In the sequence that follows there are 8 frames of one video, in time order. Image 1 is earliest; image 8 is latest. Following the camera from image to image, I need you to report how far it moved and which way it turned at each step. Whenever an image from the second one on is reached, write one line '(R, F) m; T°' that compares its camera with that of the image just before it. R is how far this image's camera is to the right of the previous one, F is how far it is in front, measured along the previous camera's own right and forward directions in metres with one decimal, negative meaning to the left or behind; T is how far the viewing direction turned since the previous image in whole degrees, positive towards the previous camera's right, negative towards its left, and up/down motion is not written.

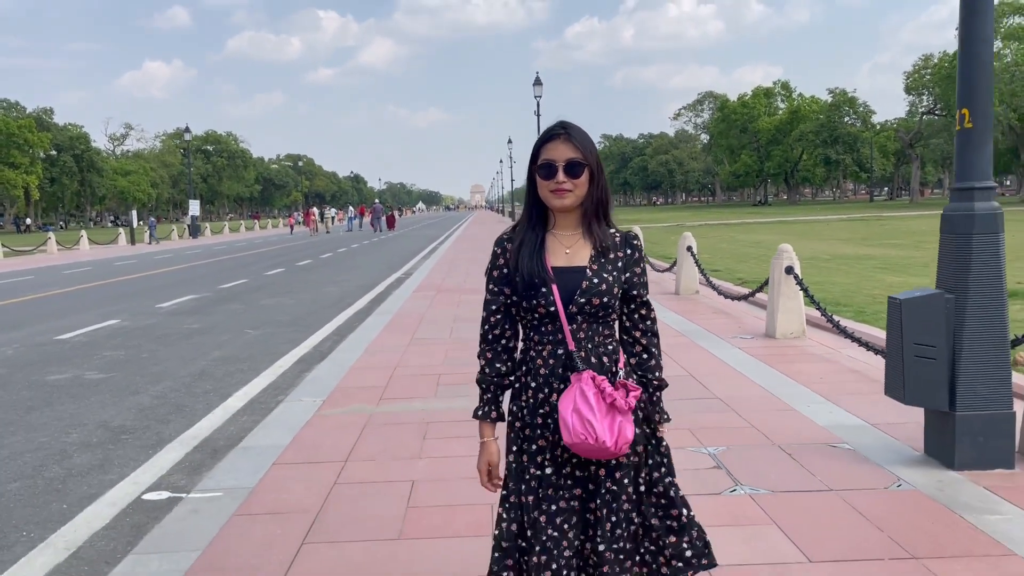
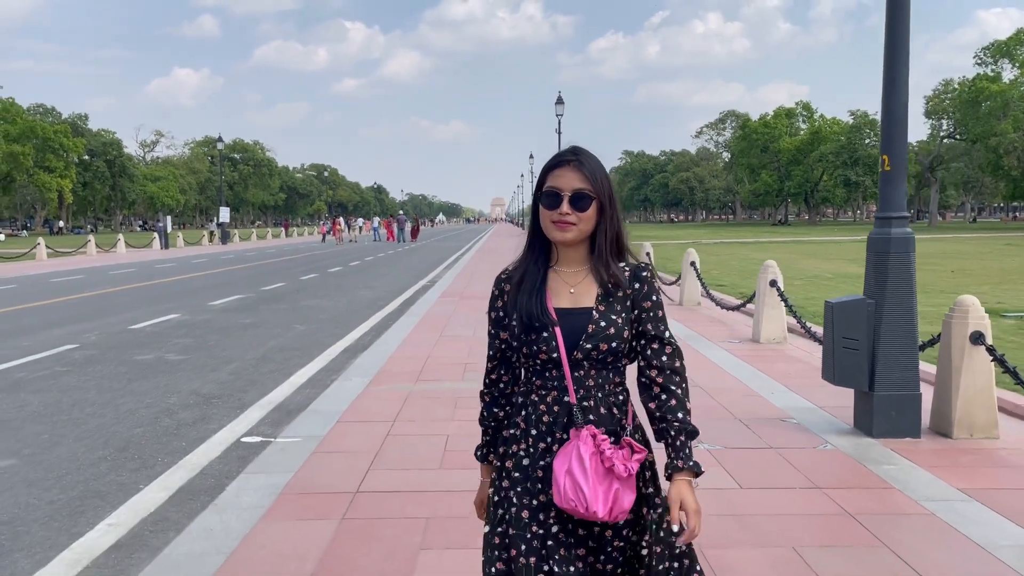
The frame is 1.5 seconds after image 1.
(0.0, -1.4) m; -1°
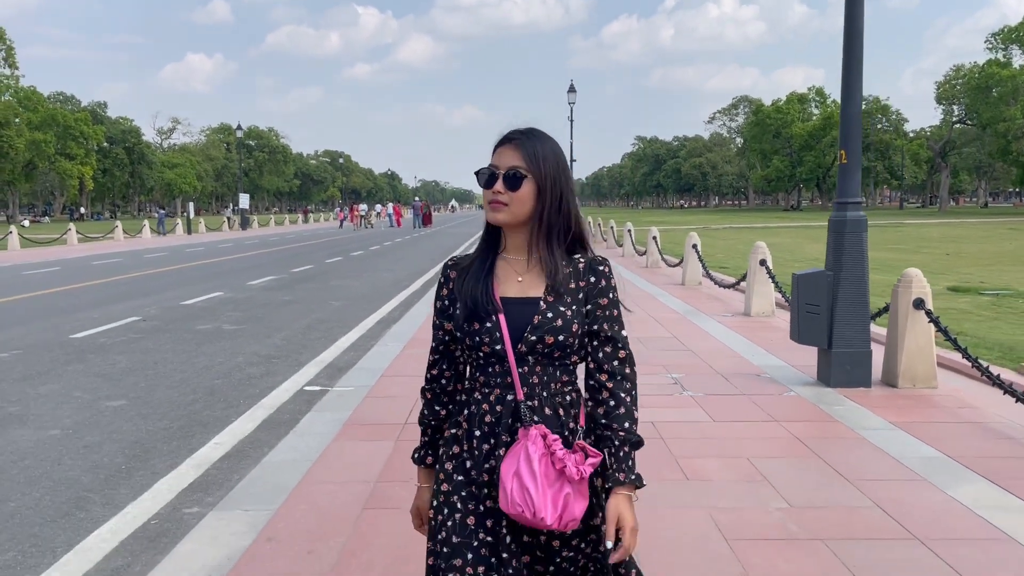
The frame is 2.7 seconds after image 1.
(0.0, -1.2) m; -1°
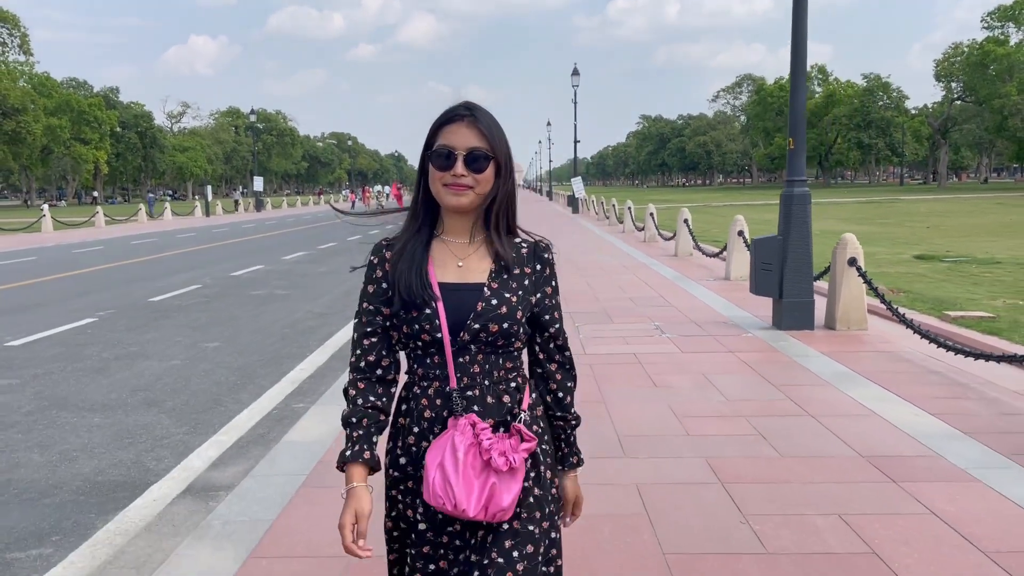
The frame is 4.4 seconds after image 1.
(-0.1, -1.7) m; 0°
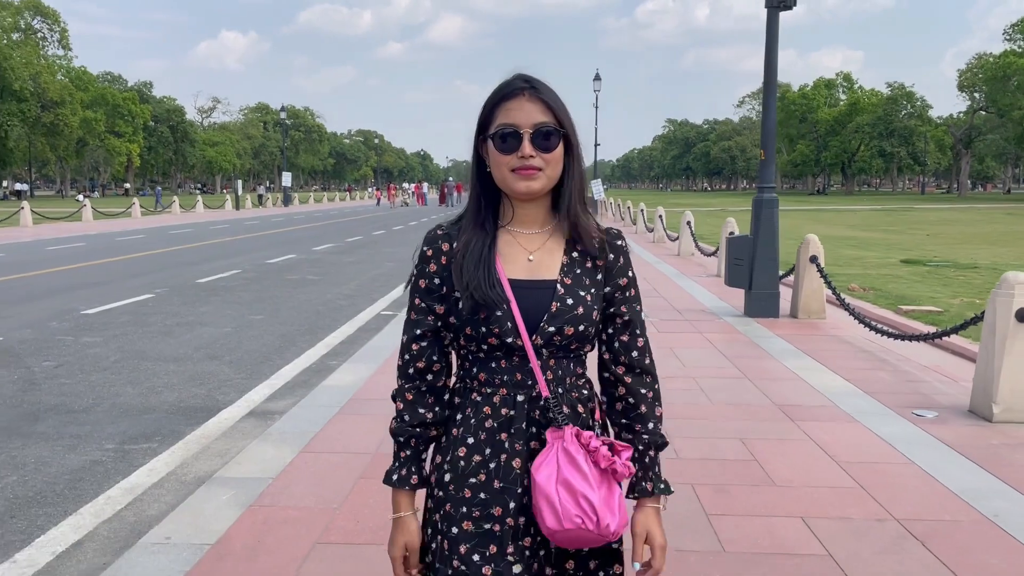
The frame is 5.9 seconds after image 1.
(+0.2, -1.3) m; -1°
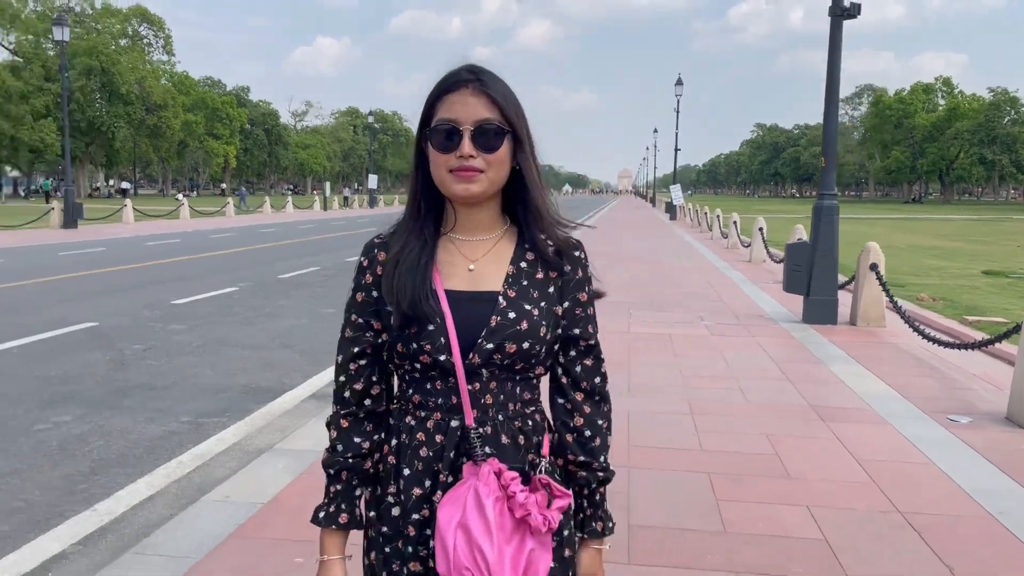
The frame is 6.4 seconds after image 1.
(+0.3, -0.3) m; -5°
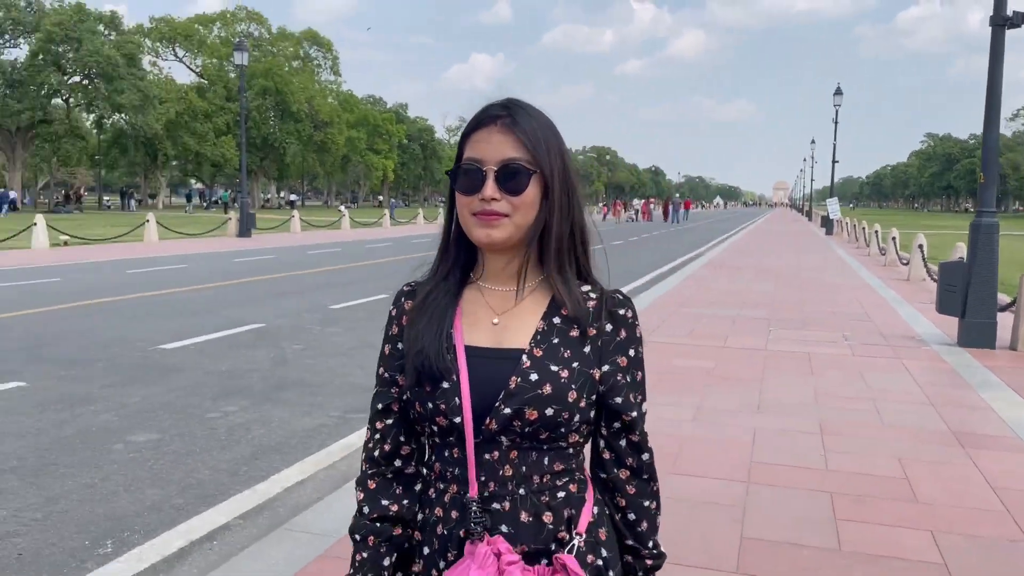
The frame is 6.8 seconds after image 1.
(+0.1, -0.2) m; -10°
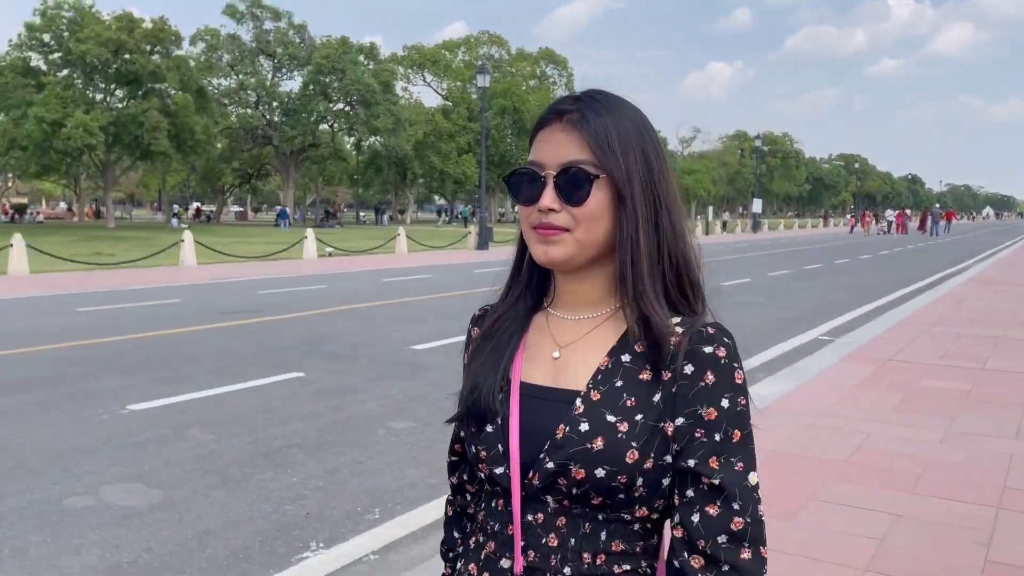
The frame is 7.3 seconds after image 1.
(0.0, -0.3) m; -15°
